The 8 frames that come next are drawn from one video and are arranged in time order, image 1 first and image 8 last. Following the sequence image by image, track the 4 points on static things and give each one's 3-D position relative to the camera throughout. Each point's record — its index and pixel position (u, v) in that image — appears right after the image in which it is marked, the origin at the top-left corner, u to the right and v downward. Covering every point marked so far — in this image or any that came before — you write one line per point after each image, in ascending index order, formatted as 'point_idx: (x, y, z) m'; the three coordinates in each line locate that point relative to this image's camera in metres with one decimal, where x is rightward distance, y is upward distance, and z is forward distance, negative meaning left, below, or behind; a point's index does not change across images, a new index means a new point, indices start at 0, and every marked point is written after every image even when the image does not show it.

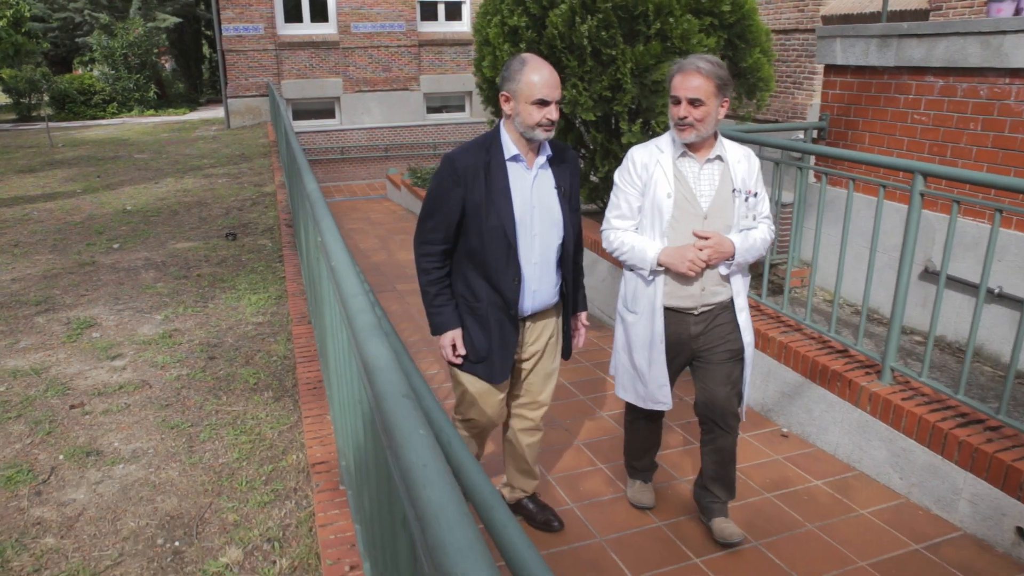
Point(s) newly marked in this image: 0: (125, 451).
0: (-1.6, -0.7, +3.3) m
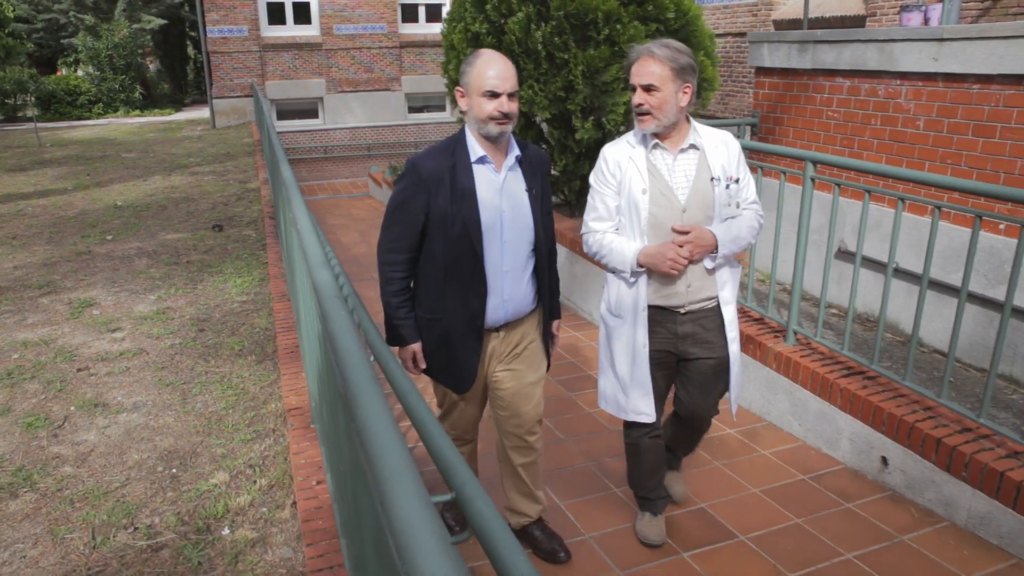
0: (-1.9, -0.6, +3.8) m
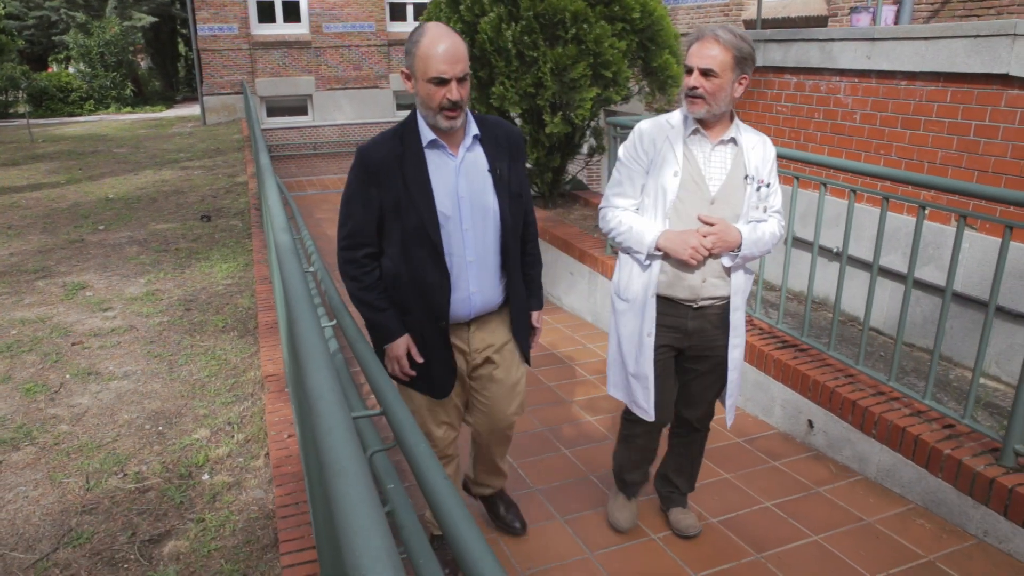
0: (-2.1, -0.4, +4.1) m
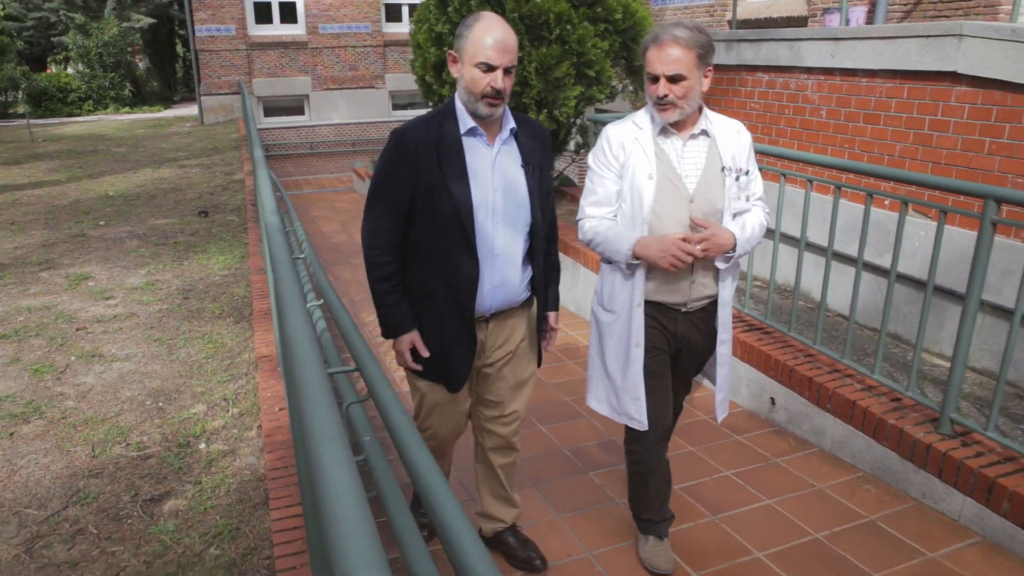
0: (-2.2, -0.4, +4.4) m
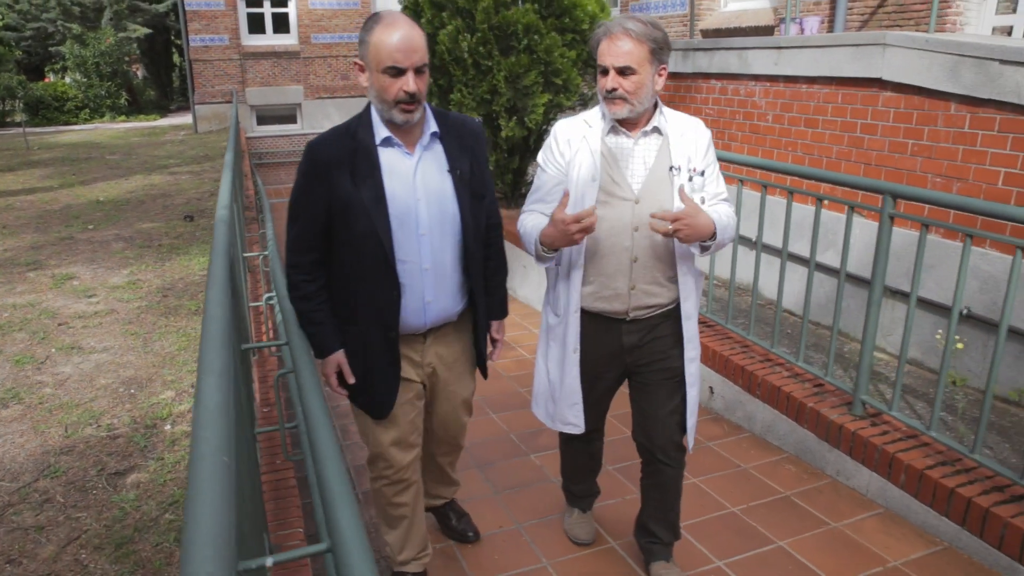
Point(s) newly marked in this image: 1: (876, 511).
0: (-2.5, -0.3, +4.6) m
1: (+1.6, -1.0, +3.4) m
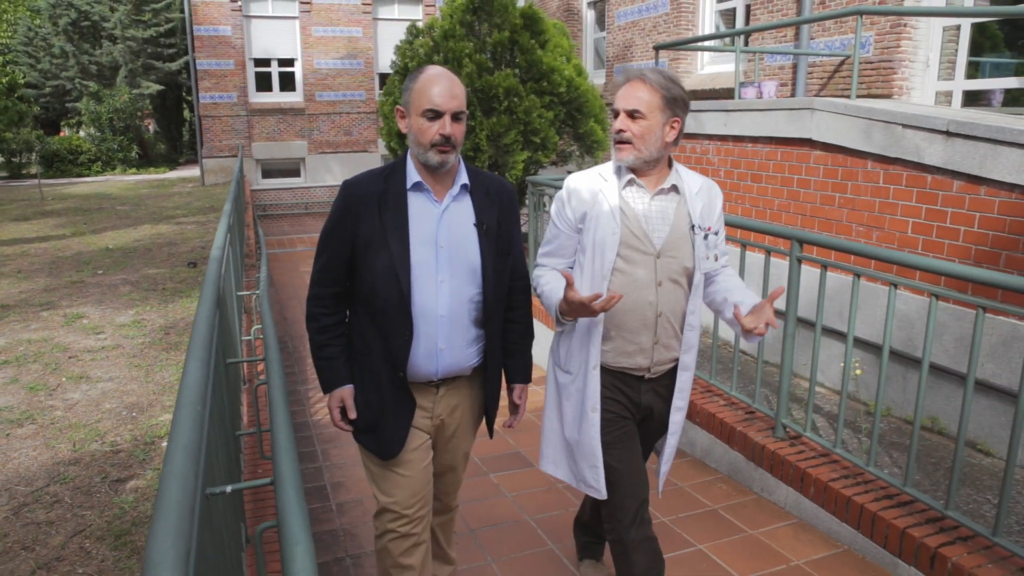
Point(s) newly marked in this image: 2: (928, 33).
0: (-2.7, -0.6, +5.1) m
1: (+1.4, -1.1, +3.8) m
2: (+4.3, +2.7, +8.0) m
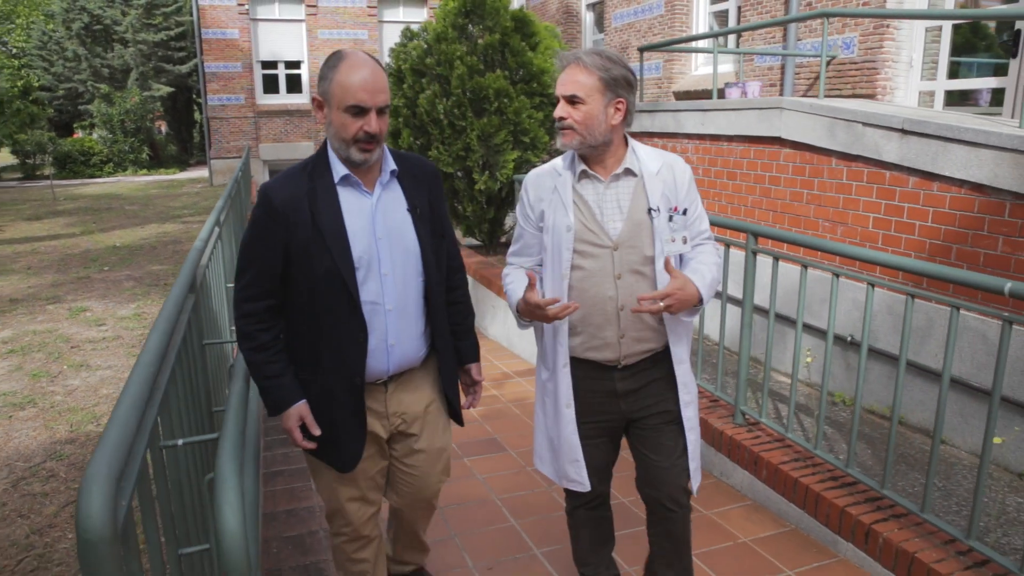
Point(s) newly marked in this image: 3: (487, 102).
0: (-2.9, -0.5, +5.4) m
1: (+1.2, -1.1, +4.0) m
2: (+4.2, +2.7, +8.1) m
3: (-0.3, +1.9, +7.9) m
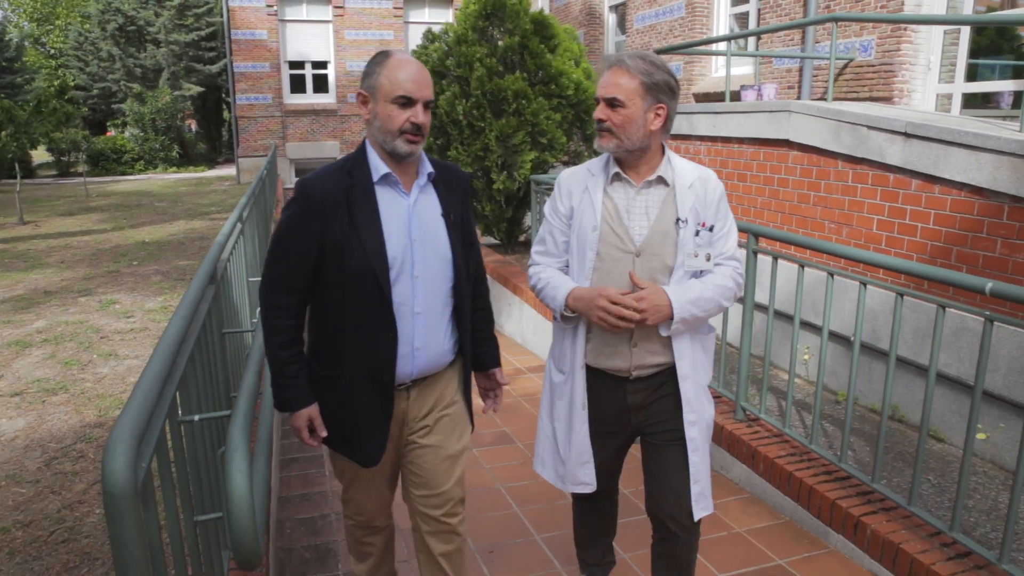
0: (-2.8, -0.5, +5.6) m
1: (+1.2, -1.1, +4.1) m
2: (+4.4, +2.7, +8.2) m
3: (-0.1, +2.0, +8.1) m
